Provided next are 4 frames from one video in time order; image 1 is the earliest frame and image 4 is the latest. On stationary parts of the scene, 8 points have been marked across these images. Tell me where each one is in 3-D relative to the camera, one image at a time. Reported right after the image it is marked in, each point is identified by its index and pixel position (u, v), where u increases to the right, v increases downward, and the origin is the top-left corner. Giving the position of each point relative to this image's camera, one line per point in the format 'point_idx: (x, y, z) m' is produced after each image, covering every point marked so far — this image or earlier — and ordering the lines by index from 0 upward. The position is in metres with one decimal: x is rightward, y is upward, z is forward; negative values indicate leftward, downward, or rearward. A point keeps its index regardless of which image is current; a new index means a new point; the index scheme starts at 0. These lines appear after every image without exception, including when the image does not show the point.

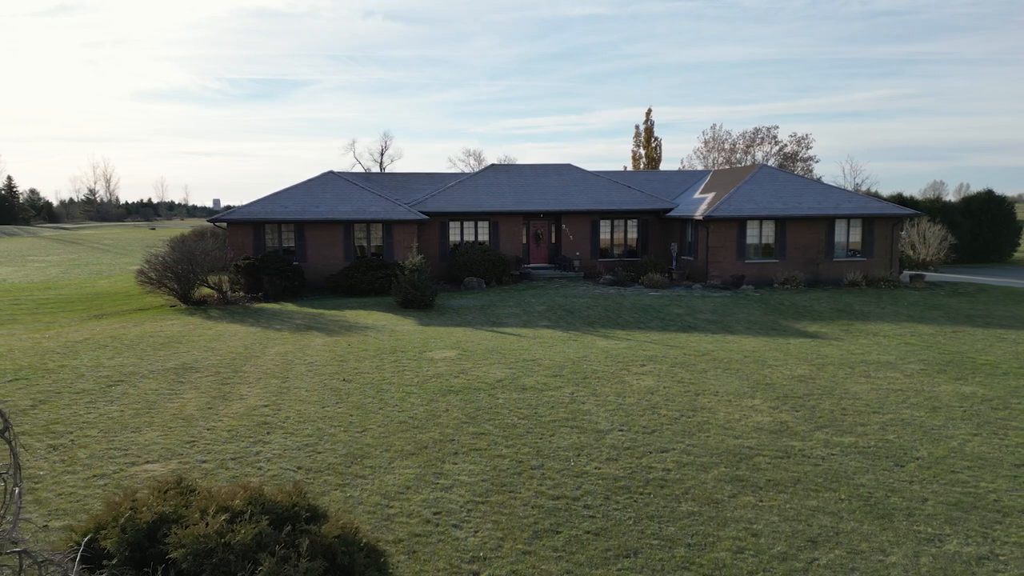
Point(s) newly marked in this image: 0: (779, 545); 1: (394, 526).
0: (+2.3, -2.2, +6.6) m
1: (-1.1, -2.1, +6.8) m
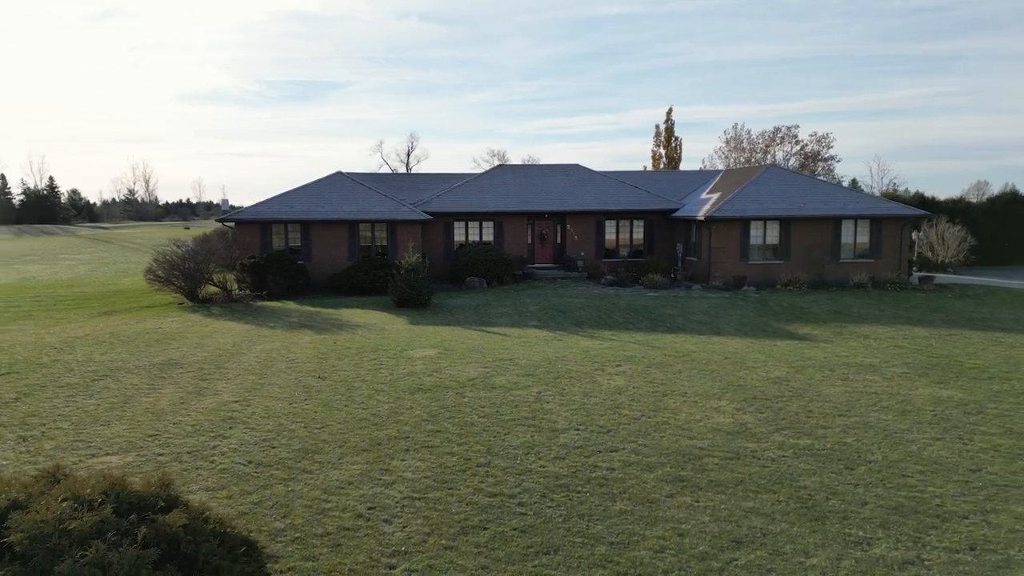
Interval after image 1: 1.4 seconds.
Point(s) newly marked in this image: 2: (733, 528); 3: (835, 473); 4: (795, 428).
0: (+1.6, -2.2, +6.6) m
1: (-1.7, -2.1, +7.0) m
2: (+2.0, -2.2, +6.9) m
3: (+3.4, -2.0, +8.1) m
4: (+3.5, -1.8, +9.6) m
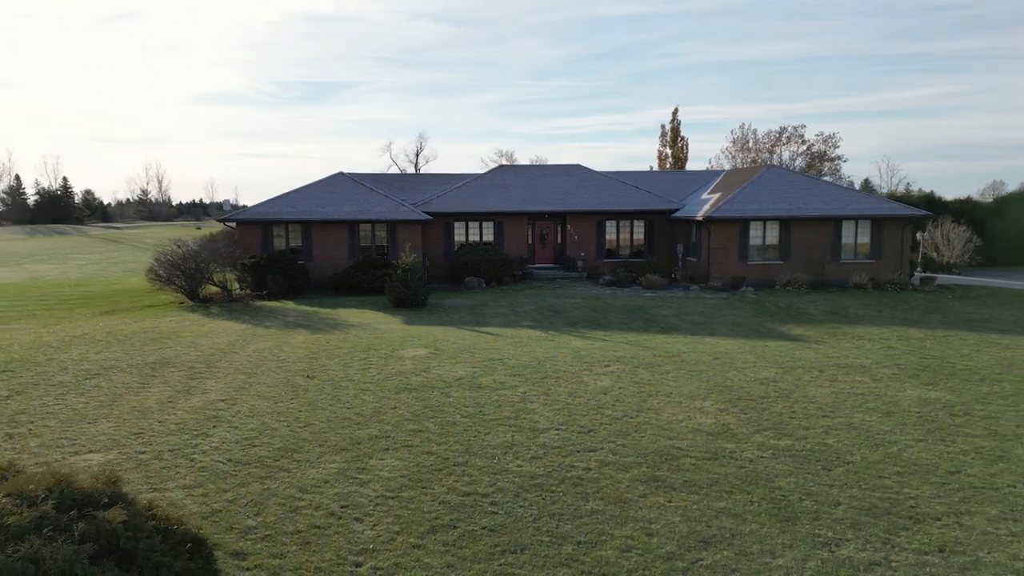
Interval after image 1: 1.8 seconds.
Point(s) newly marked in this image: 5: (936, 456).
0: (+1.4, -2.2, +6.6) m
1: (-2.0, -2.1, +7.0) m
2: (+1.7, -2.2, +6.9) m
3: (+3.2, -2.0, +8.1) m
4: (+3.3, -1.8, +9.6) m
5: (+4.8, -1.9, +8.7) m
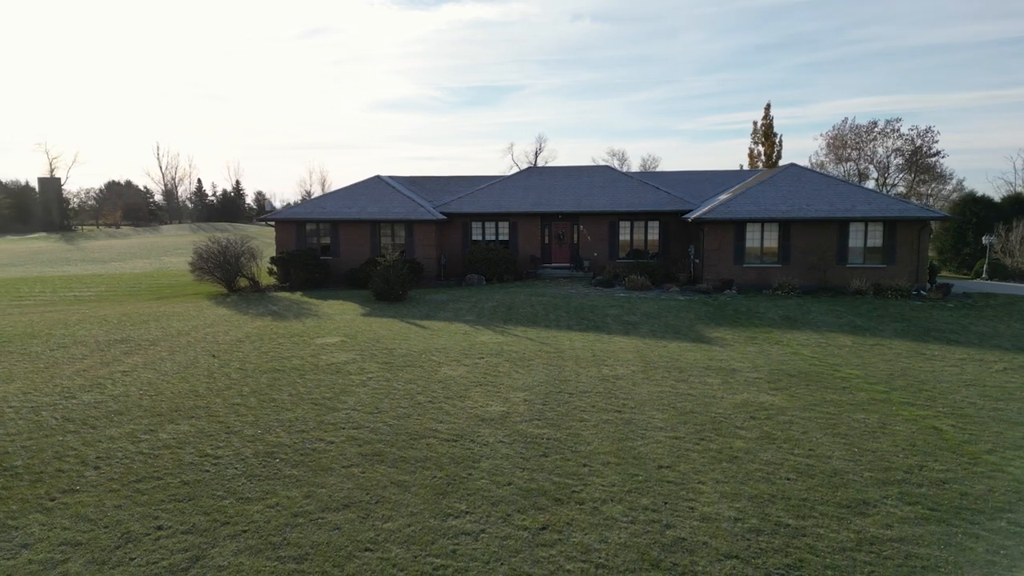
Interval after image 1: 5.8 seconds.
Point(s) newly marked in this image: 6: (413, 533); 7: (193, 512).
0: (-2.0, -2.1, +7.6) m
1: (-5.1, -2.0, +8.6) m
2: (-1.6, -2.1, +7.8) m
3: (+0.1, -2.0, +8.7) m
4: (+0.5, -1.7, +10.1) m
5: (+1.9, -1.9, +9.0) m
6: (-0.9, -2.2, +7.0) m
7: (-3.0, -2.2, +7.4) m
